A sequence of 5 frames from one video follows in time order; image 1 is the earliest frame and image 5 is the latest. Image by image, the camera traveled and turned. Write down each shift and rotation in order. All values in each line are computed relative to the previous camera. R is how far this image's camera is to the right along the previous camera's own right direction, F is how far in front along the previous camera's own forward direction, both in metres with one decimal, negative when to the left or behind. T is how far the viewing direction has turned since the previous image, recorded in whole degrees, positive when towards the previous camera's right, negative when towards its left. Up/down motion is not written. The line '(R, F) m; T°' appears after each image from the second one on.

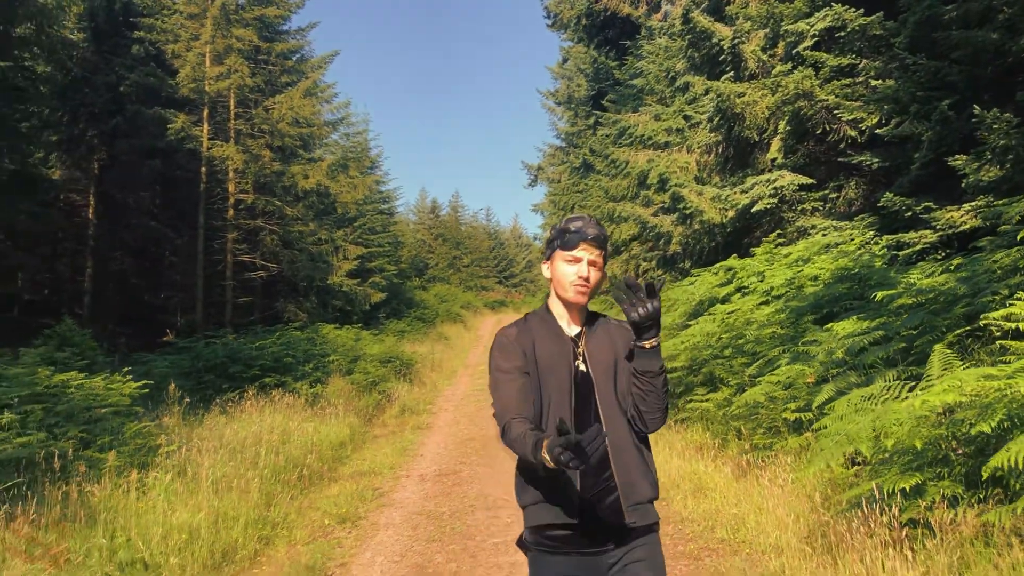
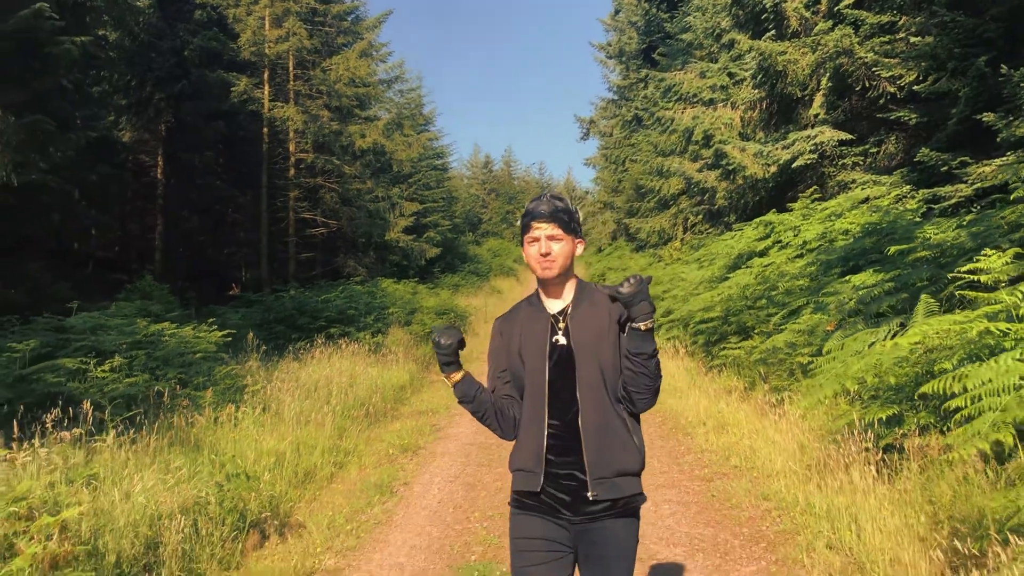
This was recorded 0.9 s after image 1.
(+0.1, -0.7) m; -3°
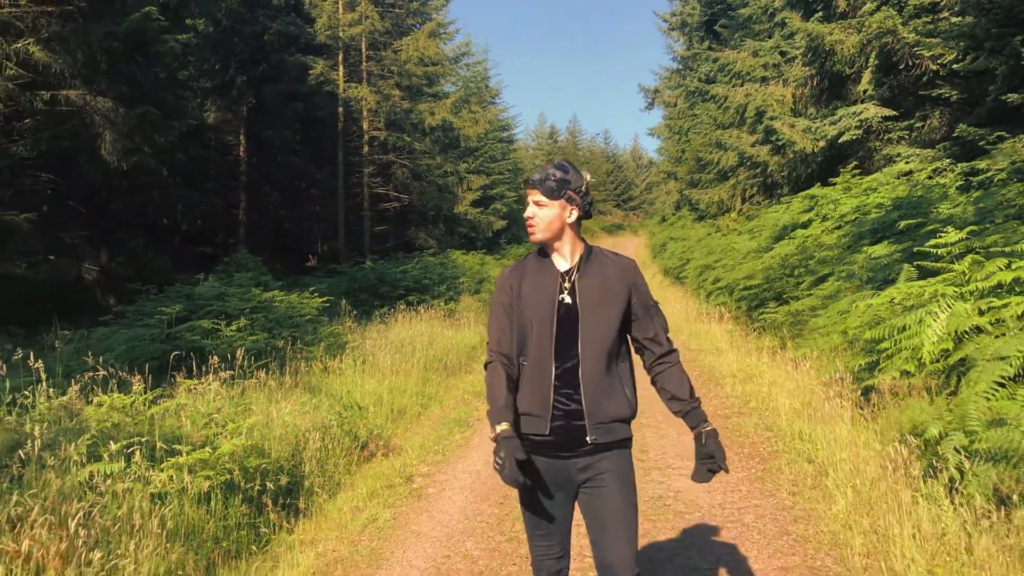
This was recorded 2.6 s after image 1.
(+0.1, -1.2) m; -4°
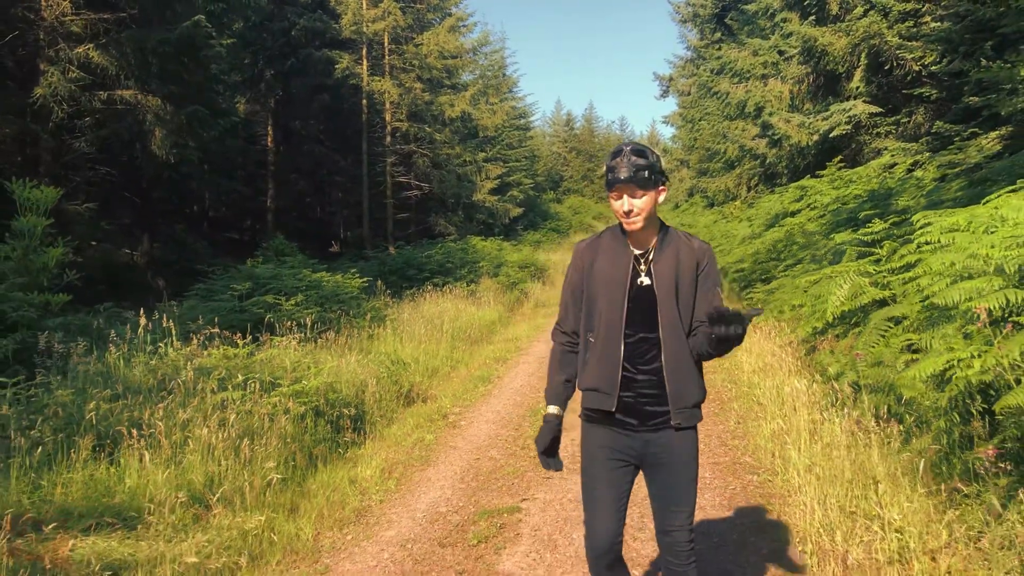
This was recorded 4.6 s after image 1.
(0.0, -1.5) m; -1°
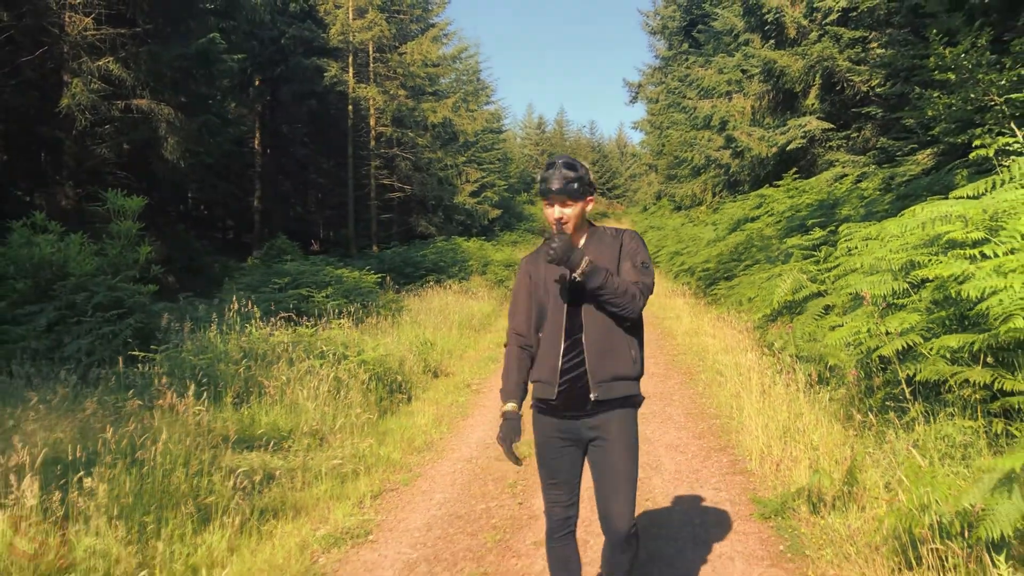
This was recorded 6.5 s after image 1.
(-0.4, -1.5) m; +2°
